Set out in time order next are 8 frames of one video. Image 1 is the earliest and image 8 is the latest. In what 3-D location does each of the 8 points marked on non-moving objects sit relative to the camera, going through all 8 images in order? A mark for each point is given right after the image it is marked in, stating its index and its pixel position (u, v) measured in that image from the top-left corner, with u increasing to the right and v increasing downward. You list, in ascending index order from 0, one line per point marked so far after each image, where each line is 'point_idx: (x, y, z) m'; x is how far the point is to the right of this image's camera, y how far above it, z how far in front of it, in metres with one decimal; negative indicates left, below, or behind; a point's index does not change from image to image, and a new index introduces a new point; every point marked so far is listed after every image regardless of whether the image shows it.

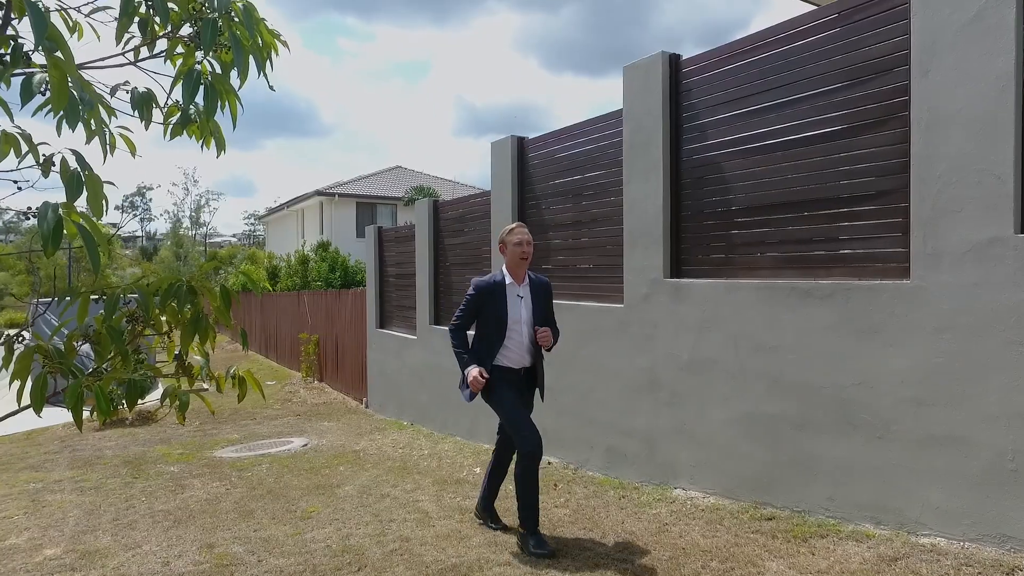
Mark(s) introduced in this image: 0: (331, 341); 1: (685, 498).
0: (-4.2, -1.2, +14.1) m
1: (+1.4, -1.7, +5.0) m
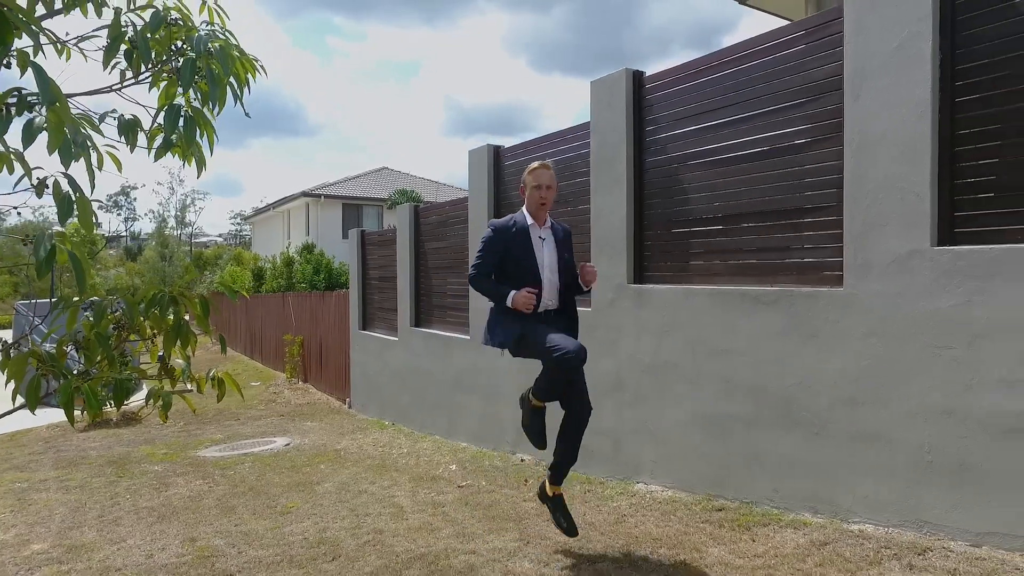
0: (-4.6, -1.3, +14.3) m
1: (+1.2, -1.7, +5.3) m
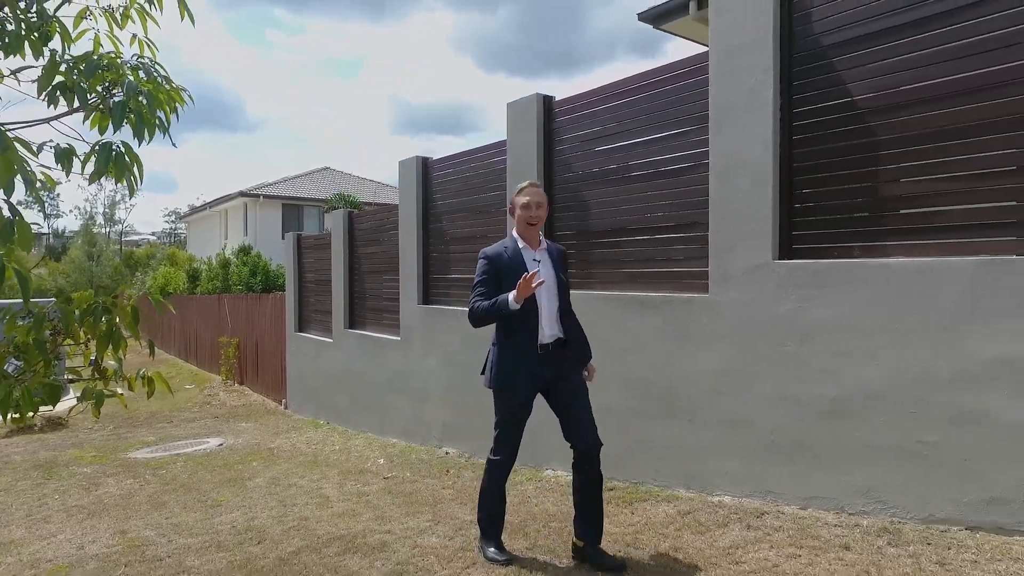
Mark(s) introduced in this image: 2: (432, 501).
0: (-6.1, -1.3, +14.4) m
1: (+0.4, -1.8, +5.9) m
2: (-0.7, -1.9, +5.4) m
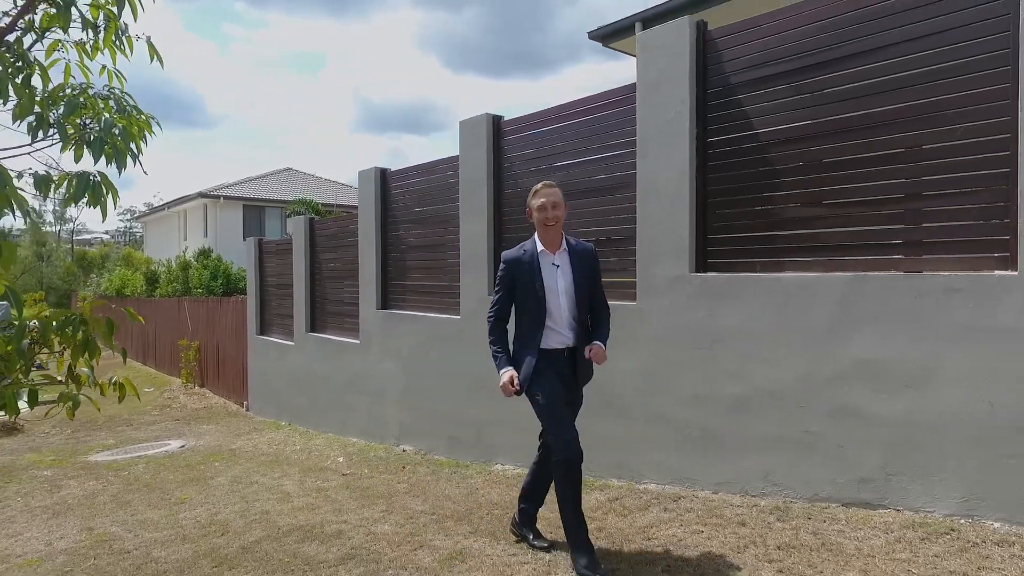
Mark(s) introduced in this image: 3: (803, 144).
0: (-7.1, -1.4, +14.5) m
1: (-0.1, -1.9, +6.3) m
2: (-1.2, -2.0, +5.8) m
3: (+2.1, +1.0, +4.3) m
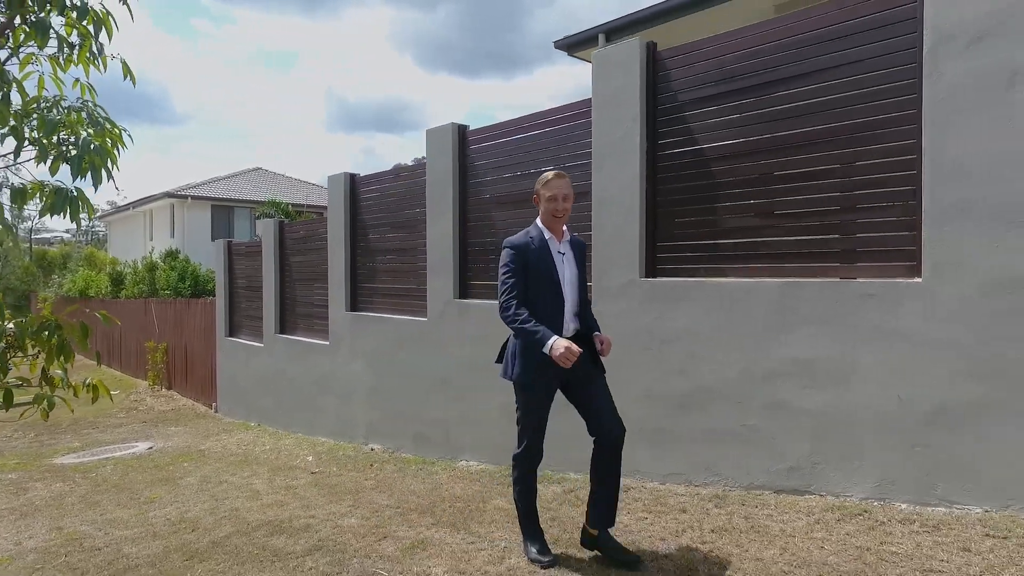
0: (-7.8, -1.5, +14.5) m
1: (-0.5, -1.9, +6.6) m
2: (-1.6, -2.0, +6.0) m
3: (+1.8, +1.0, +4.6) m
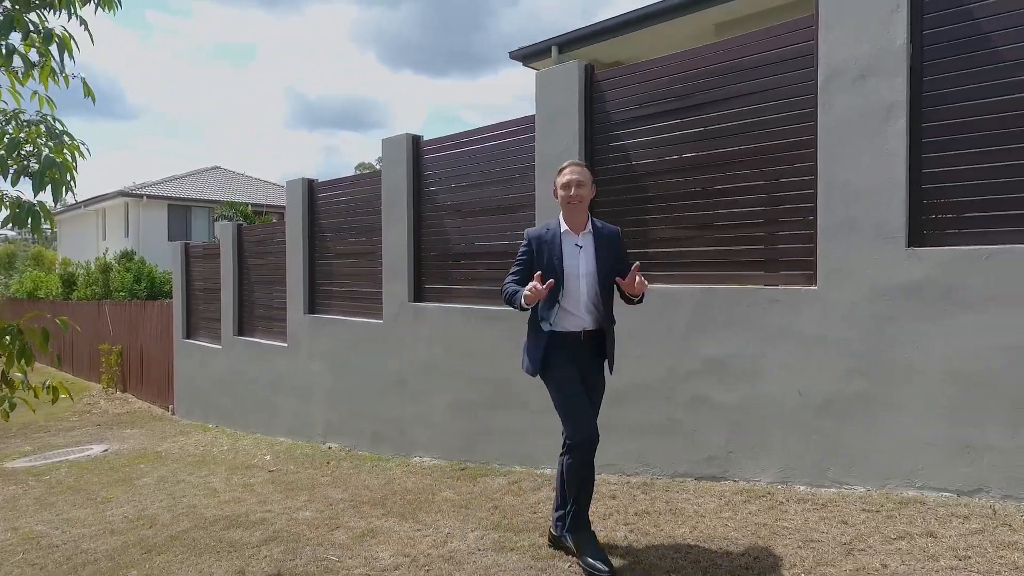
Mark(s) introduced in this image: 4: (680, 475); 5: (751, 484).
0: (-8.8, -1.5, +14.3) m
1: (-1.1, -2.0, +6.9) m
2: (-2.1, -2.0, +6.3) m
3: (+1.3, +0.9, +5.1) m
4: (+1.3, -1.5, +4.9) m
5: (+1.8, -1.4, +4.5) m
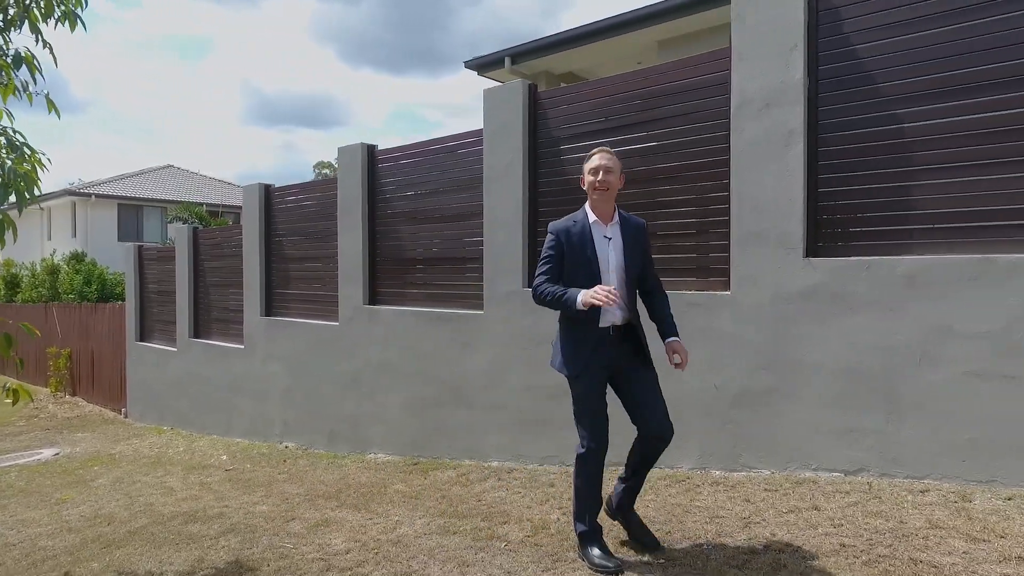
0: (-9.8, -1.5, +14.1) m
1: (-1.6, -2.0, +7.2) m
2: (-2.6, -2.1, +6.5) m
3: (+0.8, +0.9, +5.5) m
4: (+0.9, -1.5, +5.4) m
5: (+1.3, -1.5, +5.0) m
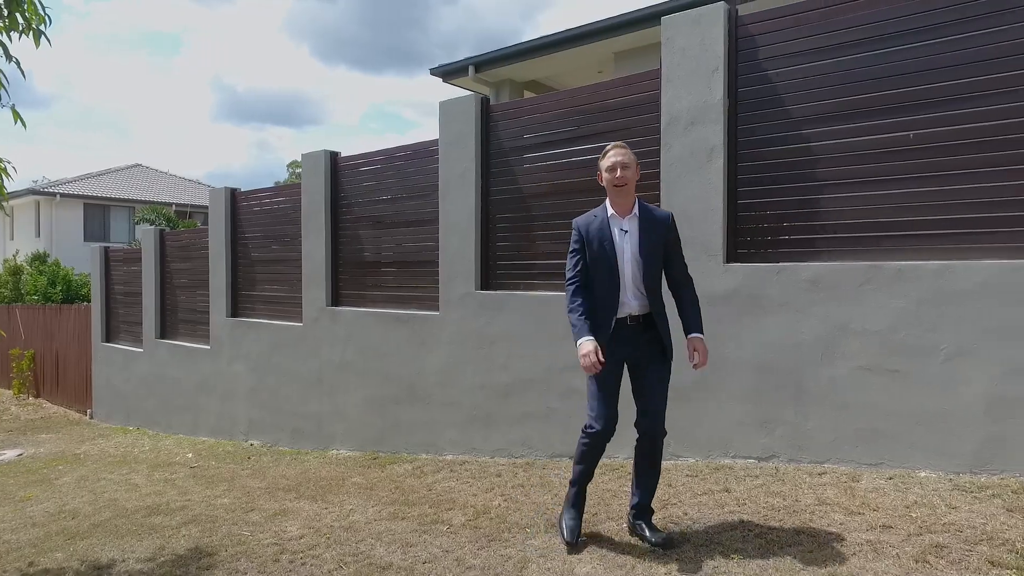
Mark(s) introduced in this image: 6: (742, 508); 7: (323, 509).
0: (-10.6, -1.6, +14.1) m
1: (-2.2, -2.0, +7.5) m
2: (-3.1, -2.1, +6.8) m
3: (+0.4, +0.9, +5.9) m
4: (+0.4, -1.6, +5.8) m
5: (+0.9, -1.5, +5.4) m
6: (+1.5, -1.4, +3.9) m
7: (-1.6, -1.9, +5.2) m
